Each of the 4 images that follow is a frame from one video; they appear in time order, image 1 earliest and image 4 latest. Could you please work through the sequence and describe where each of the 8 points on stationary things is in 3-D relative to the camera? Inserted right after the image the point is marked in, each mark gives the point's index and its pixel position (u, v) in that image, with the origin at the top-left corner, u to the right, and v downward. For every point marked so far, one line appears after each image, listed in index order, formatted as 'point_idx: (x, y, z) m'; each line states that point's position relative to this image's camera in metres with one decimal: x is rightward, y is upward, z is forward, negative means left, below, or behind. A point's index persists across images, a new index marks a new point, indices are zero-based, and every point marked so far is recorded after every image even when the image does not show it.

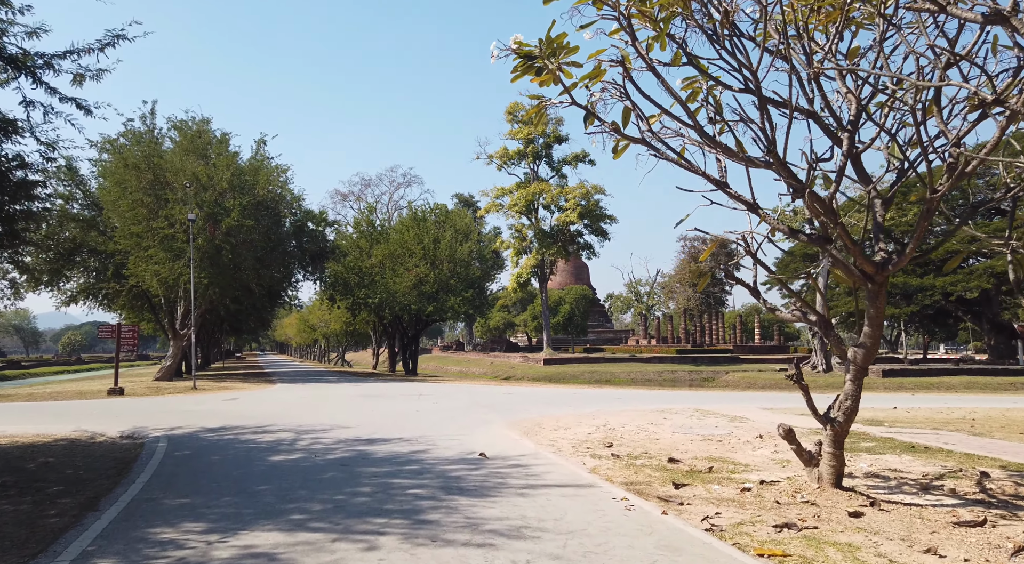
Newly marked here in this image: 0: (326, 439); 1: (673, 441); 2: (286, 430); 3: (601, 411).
0: (-2.5, -2.1, +12.2) m
1: (+2.3, -2.2, +12.4) m
2: (-3.3, -2.2, +13.3) m
3: (+1.7, -2.5, +17.3) m
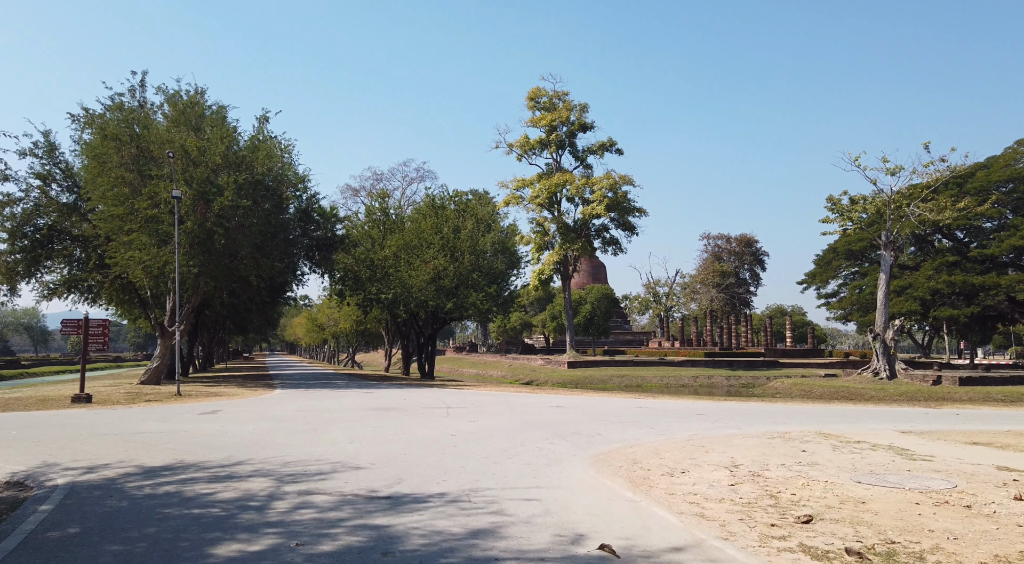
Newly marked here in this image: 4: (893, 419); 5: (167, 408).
0: (-1.6, -1.8, +7.5) m
1: (+3.2, -1.9, +7.6) m
2: (-2.4, -1.8, +8.6) m
3: (+2.7, -2.2, +12.5) m
4: (+7.9, -2.8, +18.7) m
5: (-6.5, -2.4, +17.0) m
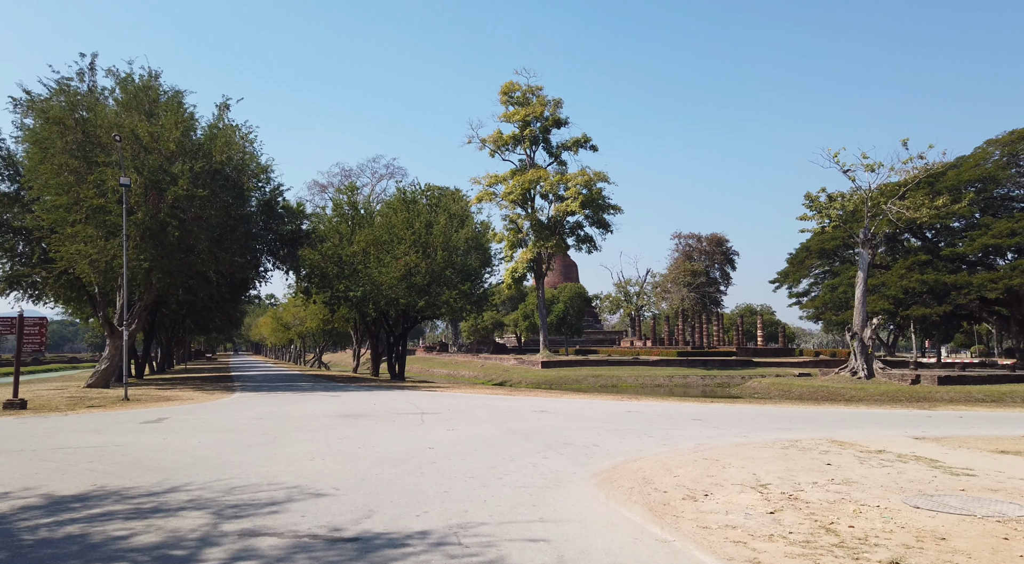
0: (-1.6, -1.7, +5.9) m
1: (+3.2, -1.8, +6.2) m
2: (-2.4, -1.7, +6.9) m
3: (+2.5, -2.1, +11.0) m
4: (+7.5, -2.7, +17.5) m
5: (-6.8, -2.3, +15.2) m
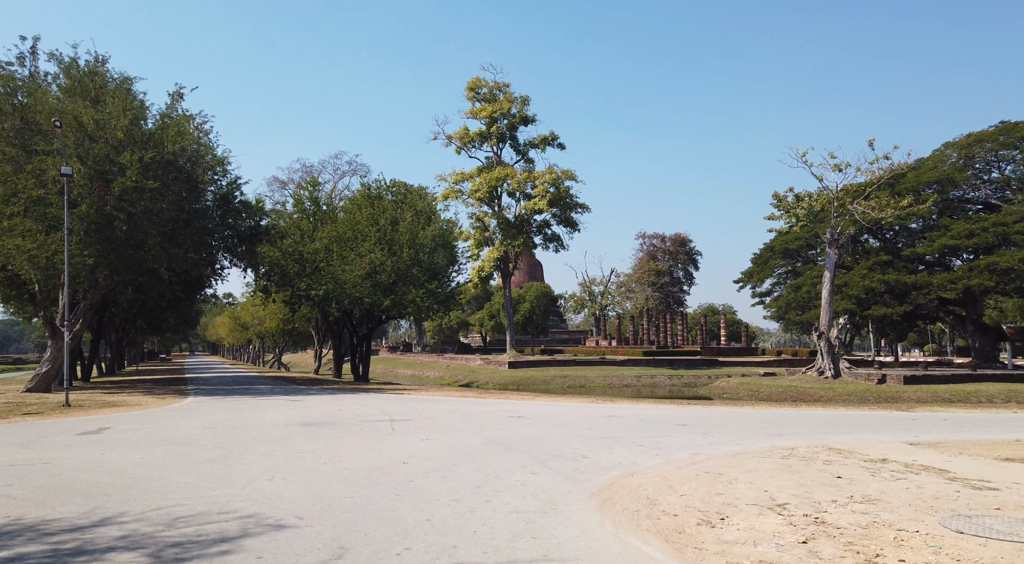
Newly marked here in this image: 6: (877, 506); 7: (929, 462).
0: (-1.6, -1.6, +4.8) m
1: (+3.2, -1.7, +5.3) m
2: (-2.4, -1.7, +5.8) m
3: (+2.3, -2.1, +10.1) m
4: (+7.1, -2.7, +16.8) m
5: (-7.2, -2.2, +13.9) m
6: (+3.2, -1.9, +7.8) m
7: (+5.5, -2.3, +11.7) m
